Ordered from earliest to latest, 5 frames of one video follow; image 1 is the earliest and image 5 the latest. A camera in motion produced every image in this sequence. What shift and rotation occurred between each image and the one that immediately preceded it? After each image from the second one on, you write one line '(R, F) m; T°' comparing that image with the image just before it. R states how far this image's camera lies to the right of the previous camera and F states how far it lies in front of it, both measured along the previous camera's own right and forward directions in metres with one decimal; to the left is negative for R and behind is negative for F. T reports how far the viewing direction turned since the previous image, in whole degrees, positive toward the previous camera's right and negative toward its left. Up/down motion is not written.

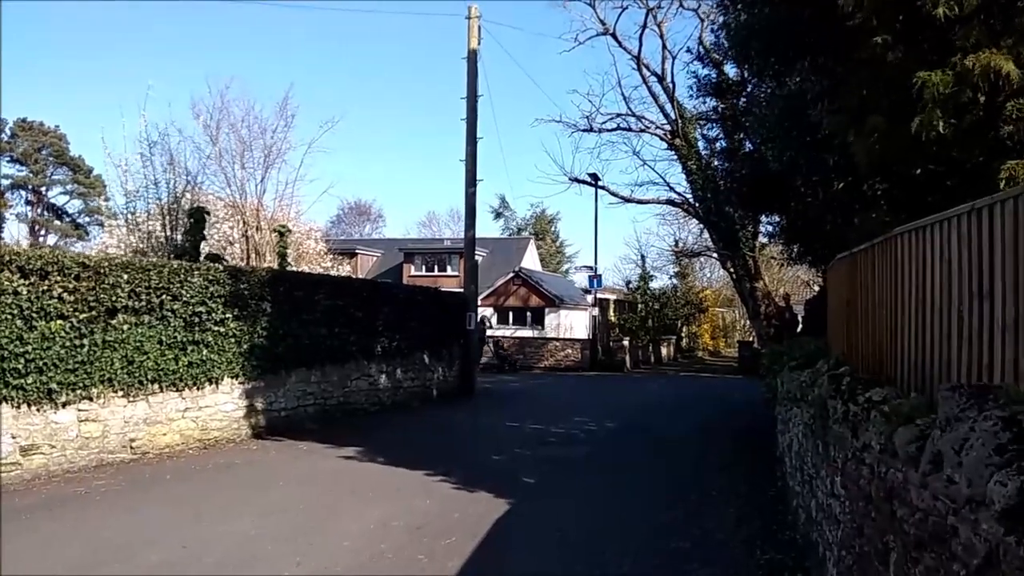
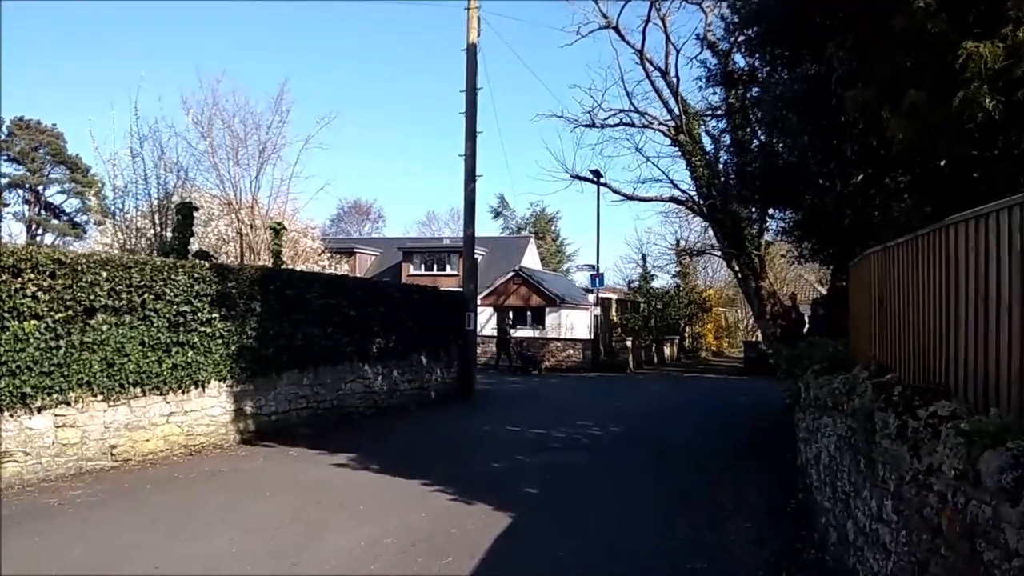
(0.0, +0.6) m; 0°
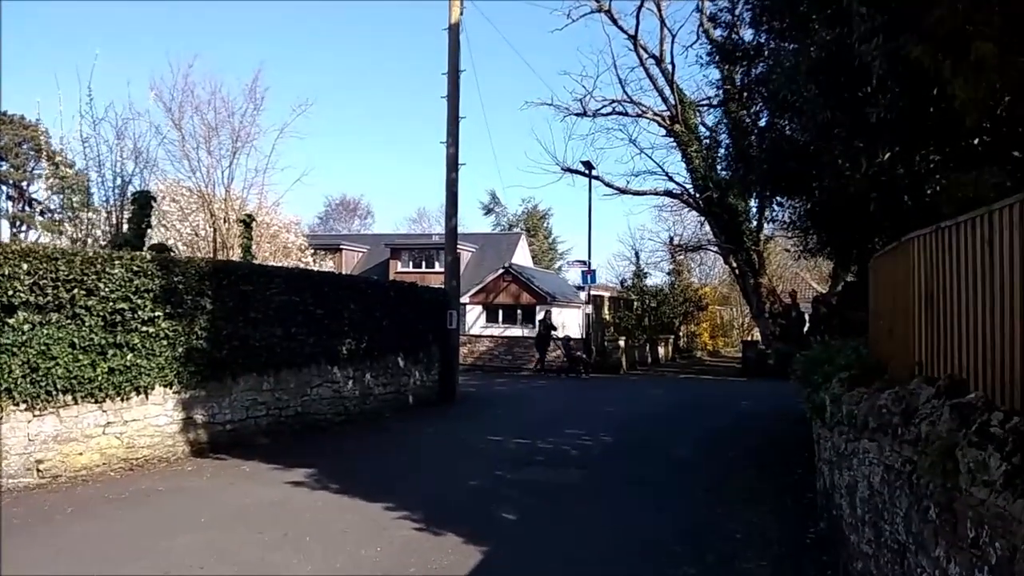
(+0.2, +1.3) m; 0°
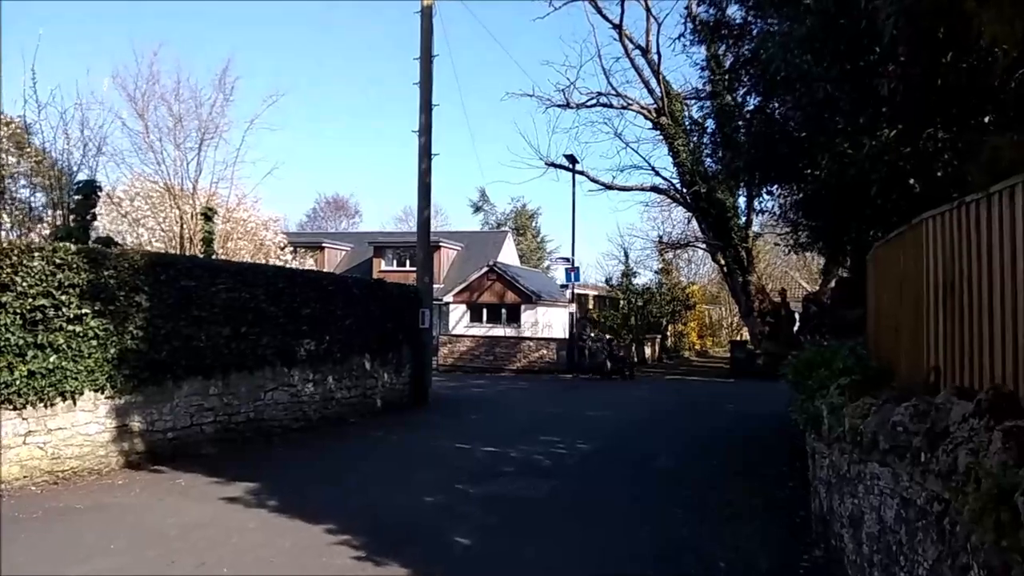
(+0.3, +1.0) m; +1°
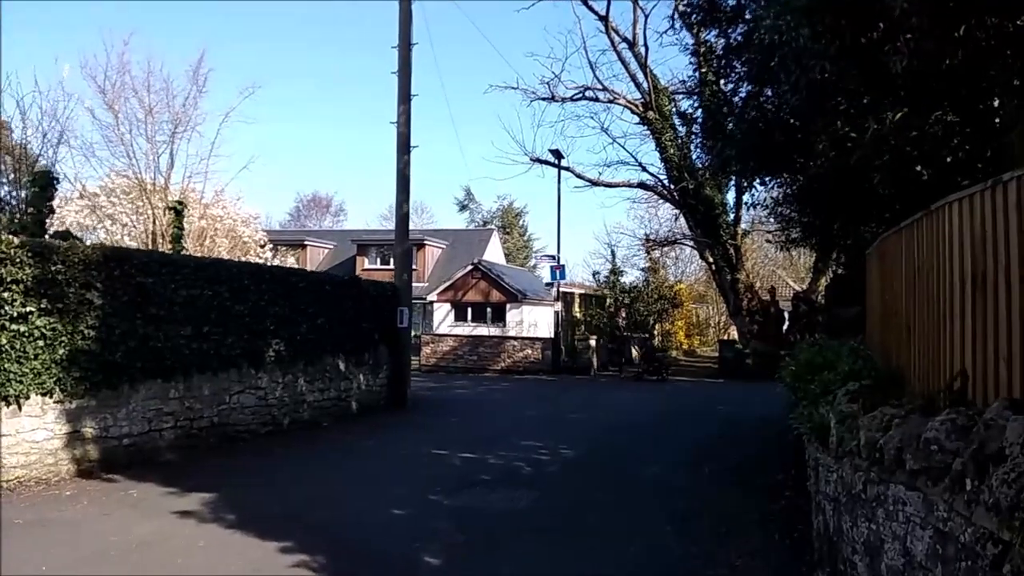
(+0.1, +0.6) m; +1°
